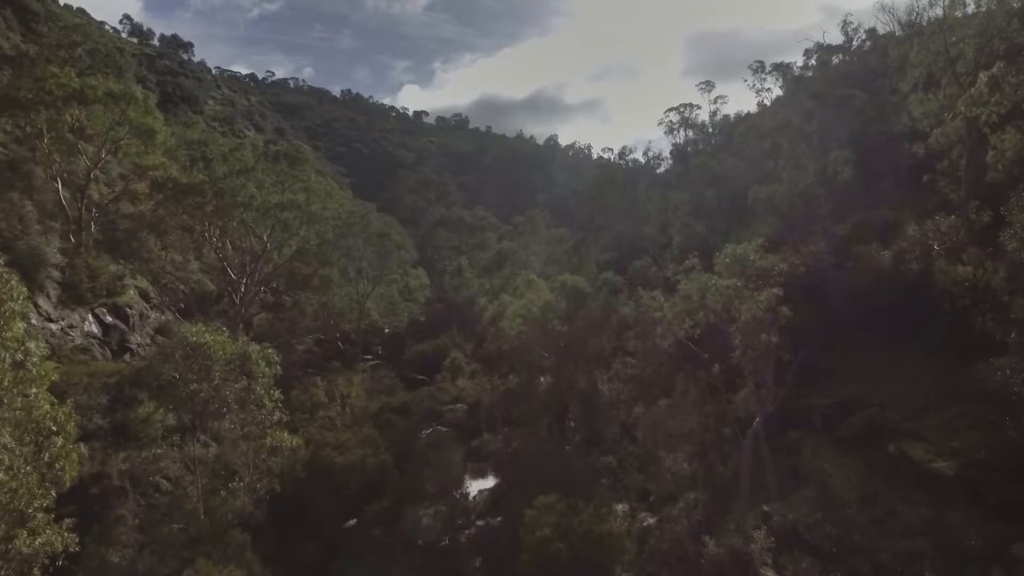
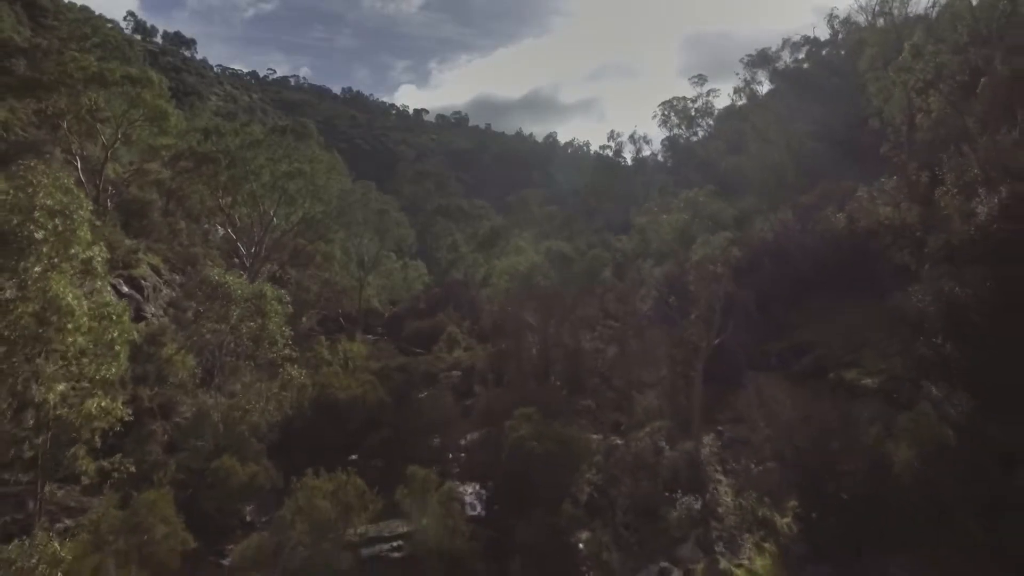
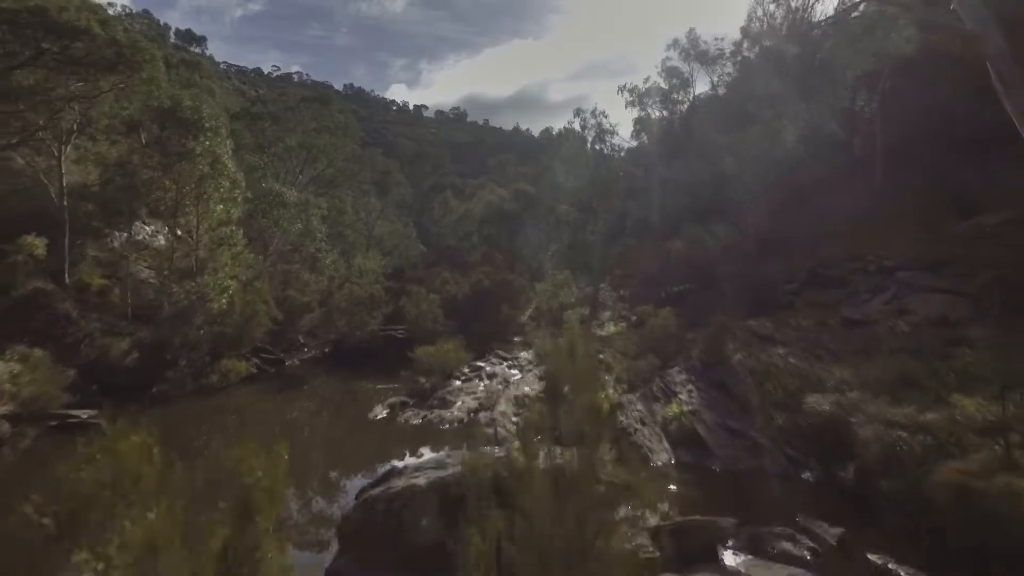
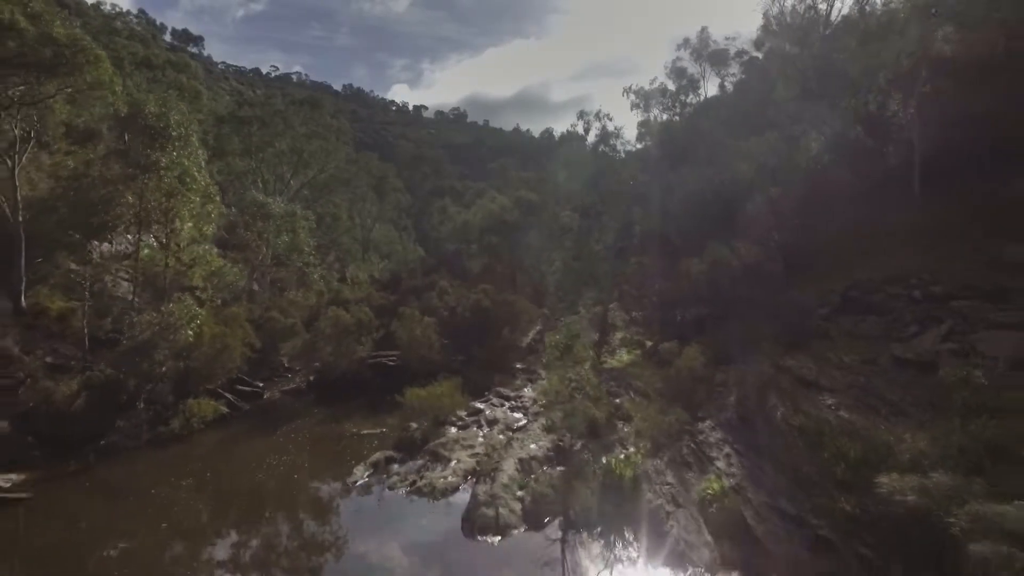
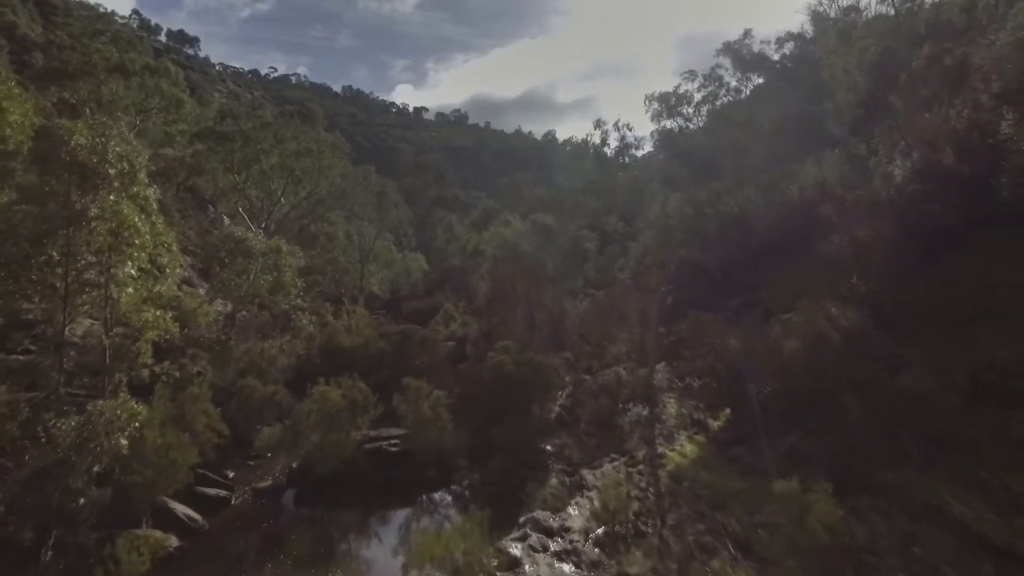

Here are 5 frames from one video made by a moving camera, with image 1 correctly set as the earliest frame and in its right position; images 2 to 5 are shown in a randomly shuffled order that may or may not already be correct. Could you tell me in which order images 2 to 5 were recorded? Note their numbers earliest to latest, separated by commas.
2, 5, 4, 3
